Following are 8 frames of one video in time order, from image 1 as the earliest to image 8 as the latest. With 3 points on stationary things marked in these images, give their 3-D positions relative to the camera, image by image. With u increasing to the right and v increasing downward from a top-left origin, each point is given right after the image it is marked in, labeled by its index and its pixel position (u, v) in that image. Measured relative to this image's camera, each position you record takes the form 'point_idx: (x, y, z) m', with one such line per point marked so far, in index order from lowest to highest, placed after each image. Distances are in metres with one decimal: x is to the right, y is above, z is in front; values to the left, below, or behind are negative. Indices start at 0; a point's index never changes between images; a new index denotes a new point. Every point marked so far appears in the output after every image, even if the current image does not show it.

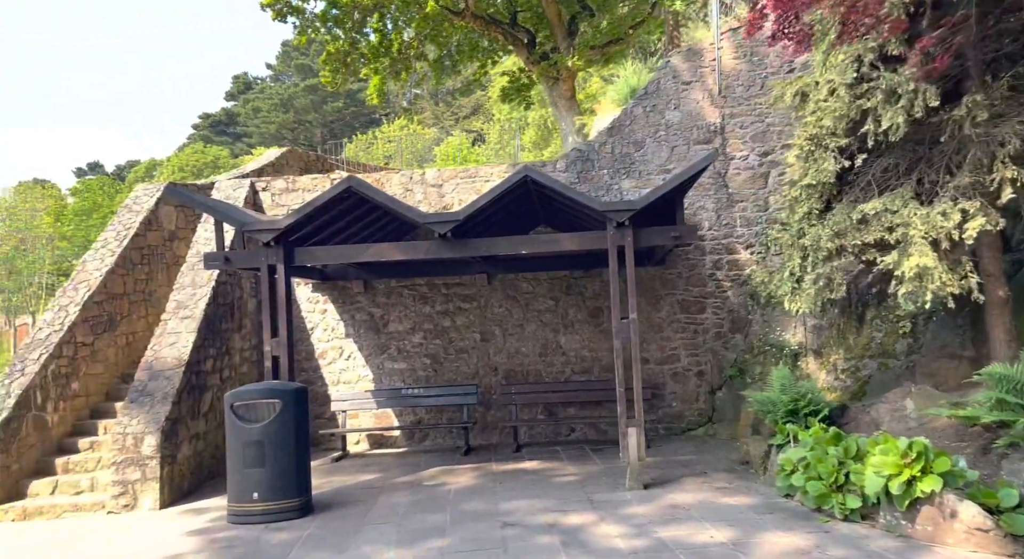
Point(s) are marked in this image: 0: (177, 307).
0: (-4.1, -0.3, +9.1) m
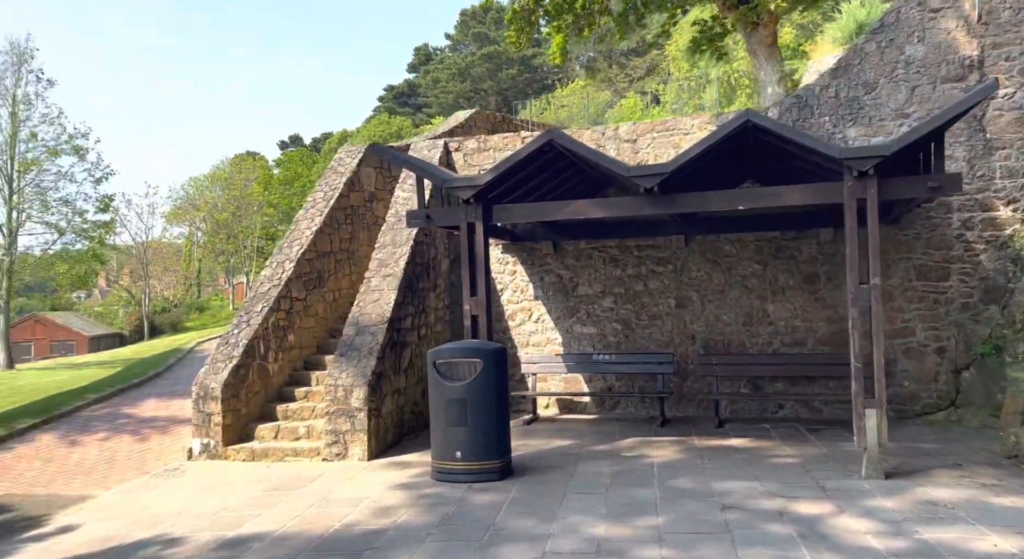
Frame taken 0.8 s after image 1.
0: (-1.7, +0.2, +9.4) m
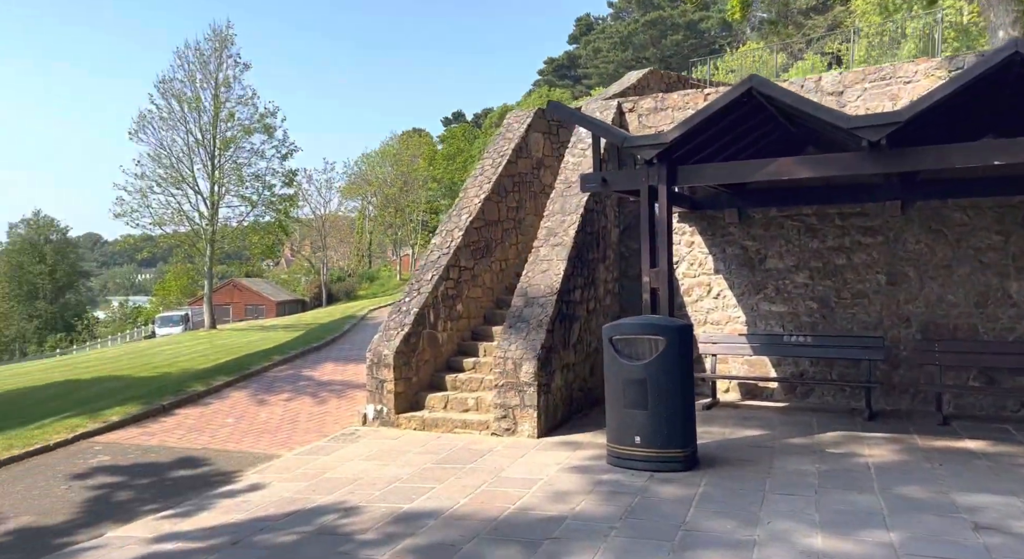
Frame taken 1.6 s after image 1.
0: (+0.4, +0.5, +9.0) m
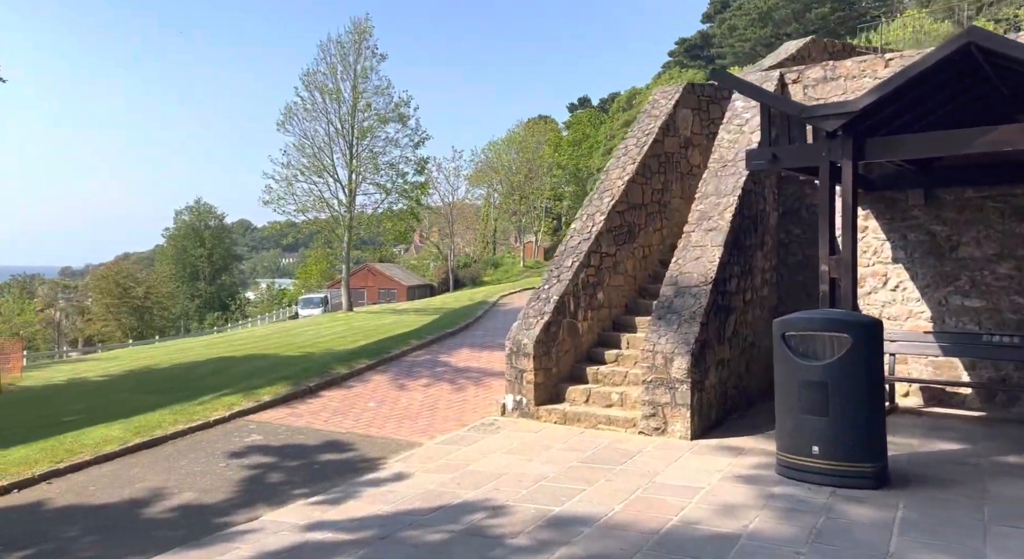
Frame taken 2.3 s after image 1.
0: (+2.1, +0.7, +8.3) m
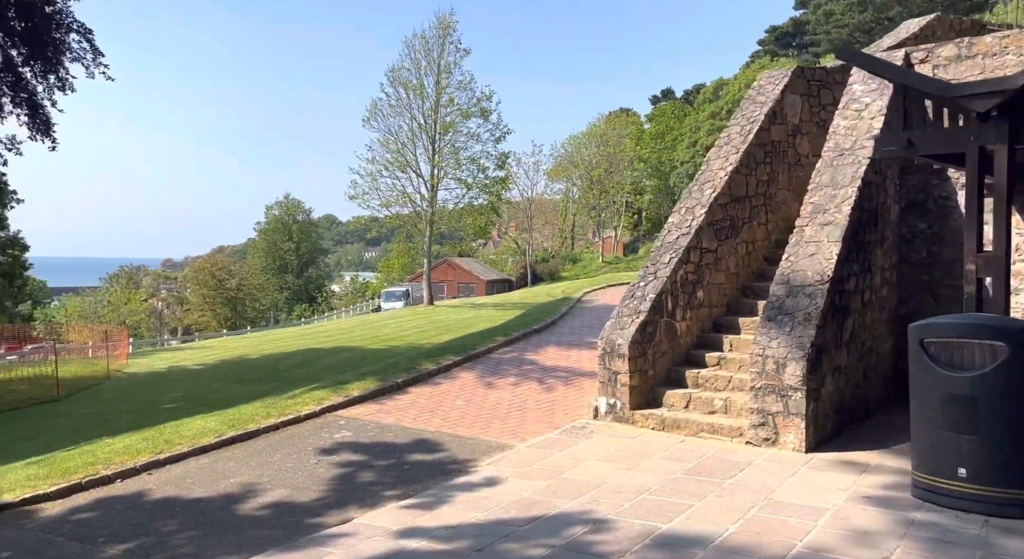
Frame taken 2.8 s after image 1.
0: (+3.1, +0.7, +7.7) m
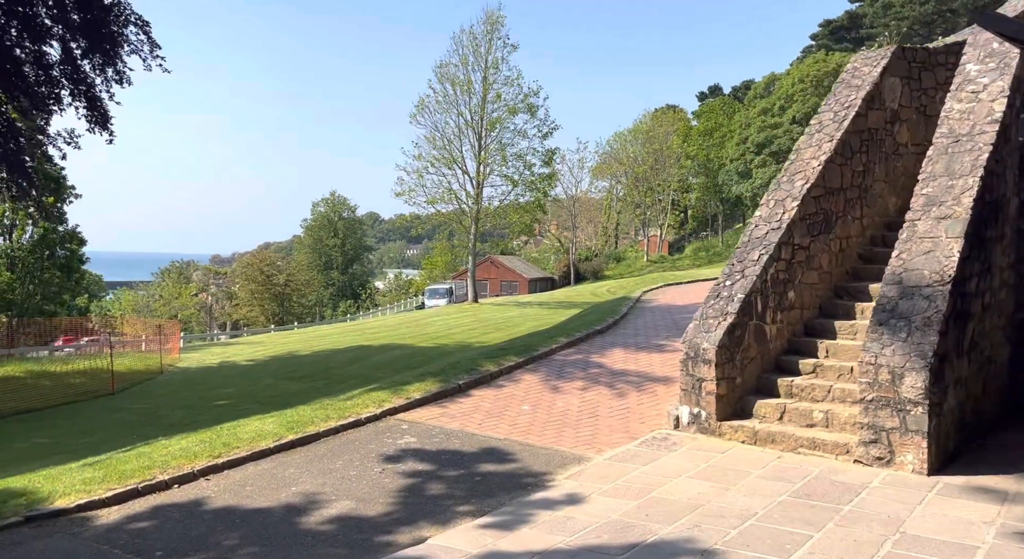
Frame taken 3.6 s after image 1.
0: (+3.9, +0.7, +6.9) m
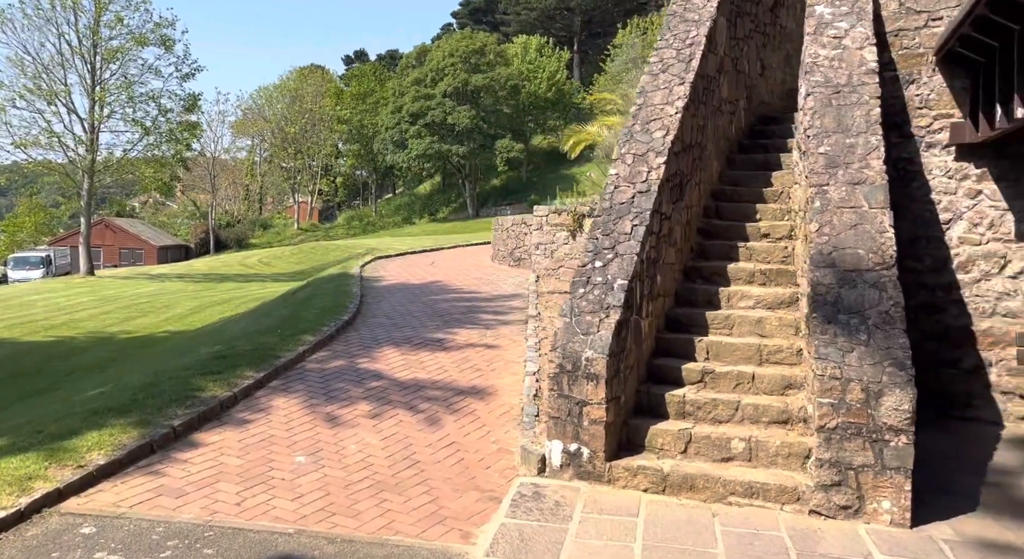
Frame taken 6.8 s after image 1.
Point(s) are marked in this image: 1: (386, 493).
0: (+2.5, +0.8, +5.7) m
1: (-0.8, -1.4, +4.9) m
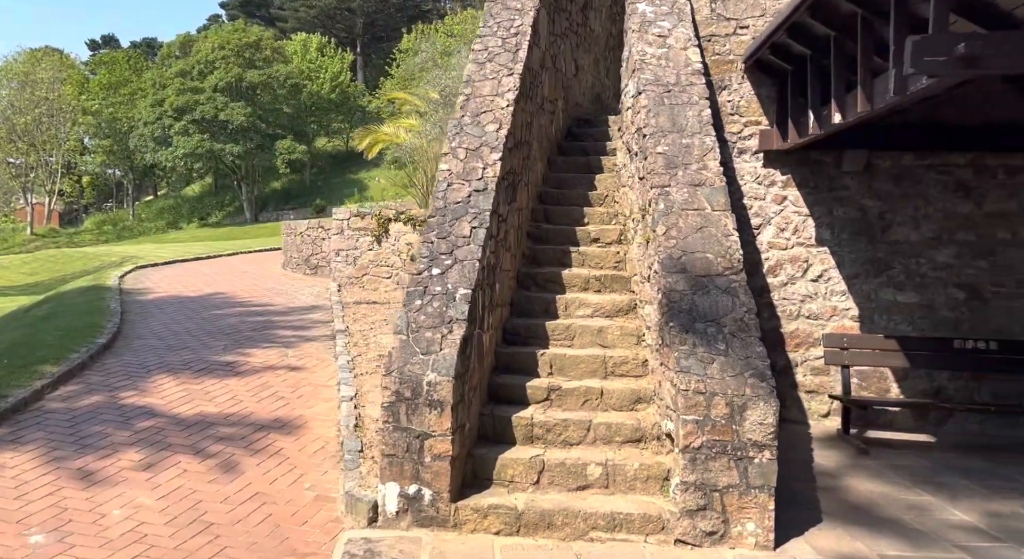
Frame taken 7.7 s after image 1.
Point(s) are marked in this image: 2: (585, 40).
0: (+1.3, +0.8, +5.4) m
1: (-1.7, -1.5, +3.7) m
2: (+0.9, +3.1, +9.7) m
